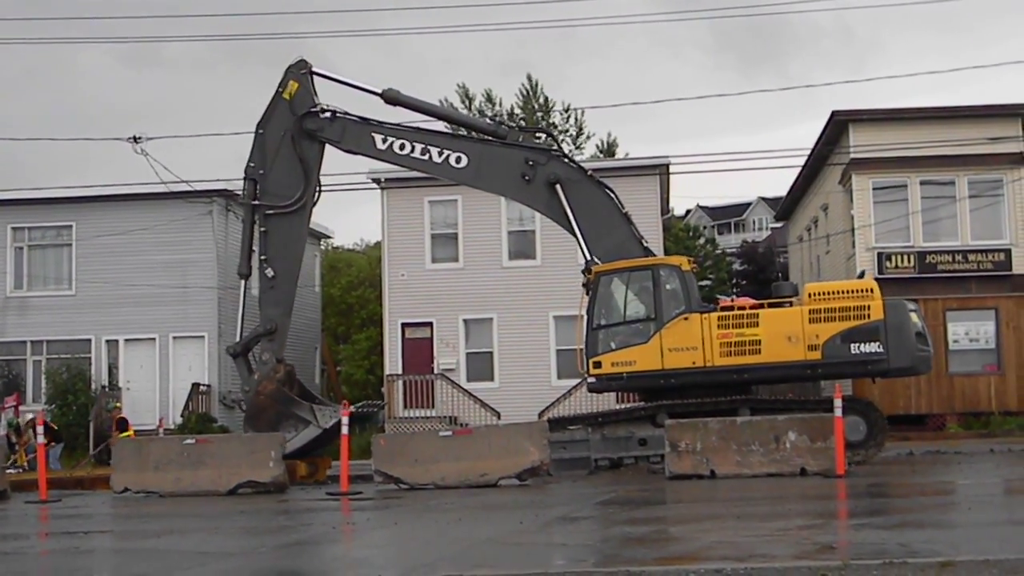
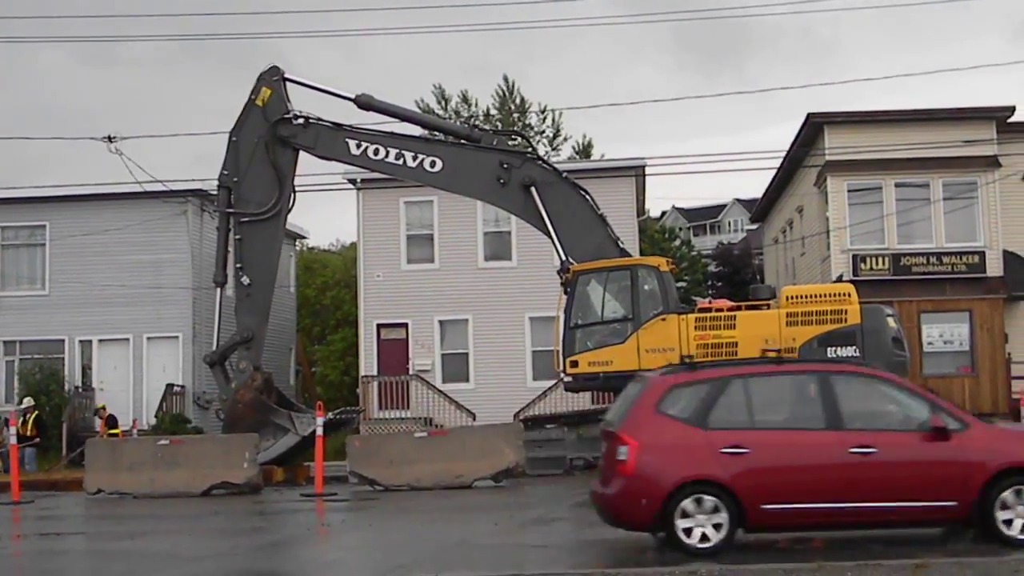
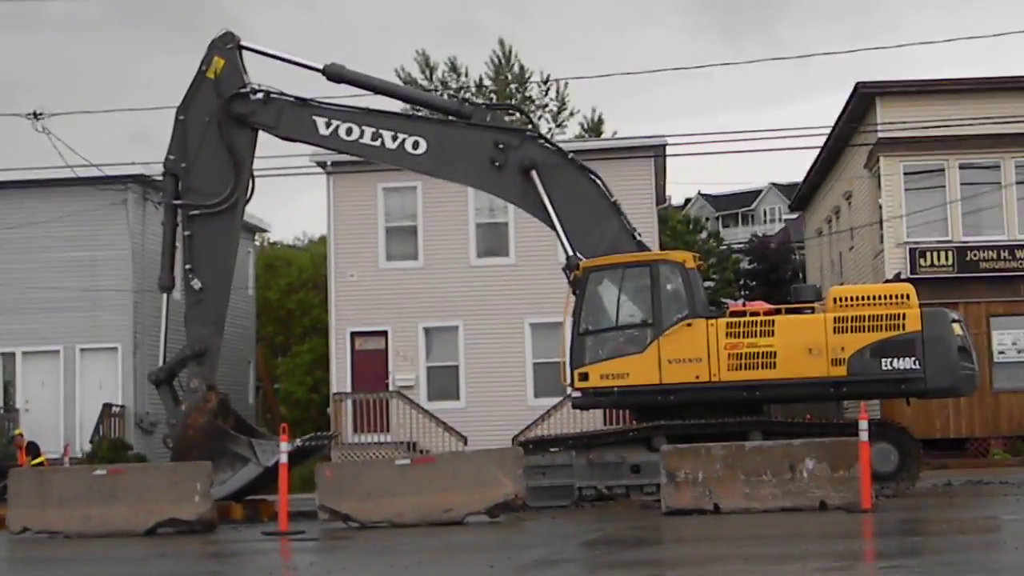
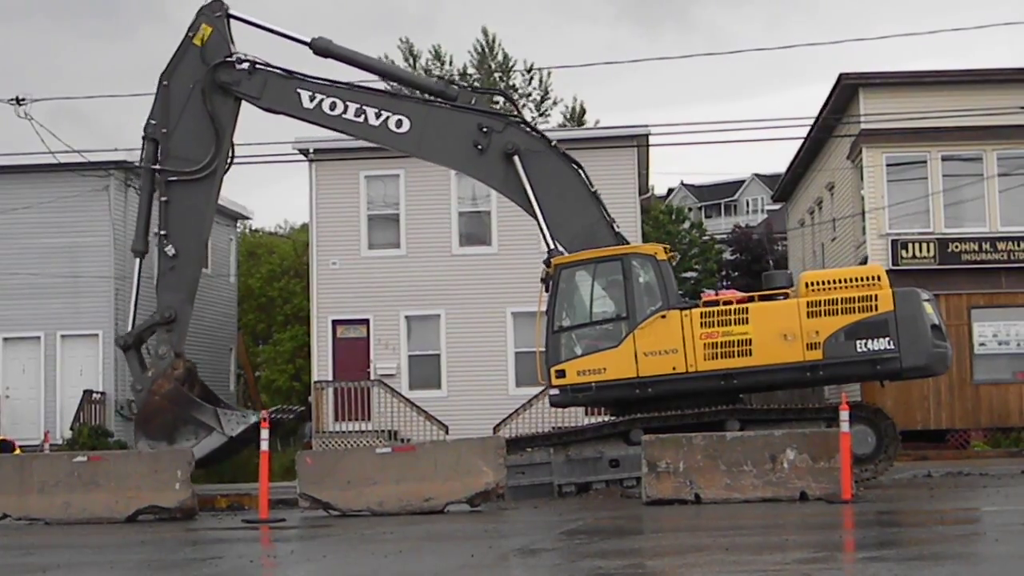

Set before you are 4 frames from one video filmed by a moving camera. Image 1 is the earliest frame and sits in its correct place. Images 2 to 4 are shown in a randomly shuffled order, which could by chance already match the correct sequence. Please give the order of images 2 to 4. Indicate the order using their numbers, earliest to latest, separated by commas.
2, 3, 4
